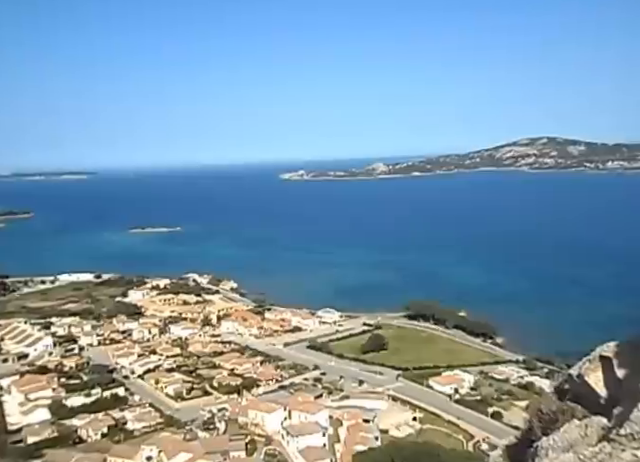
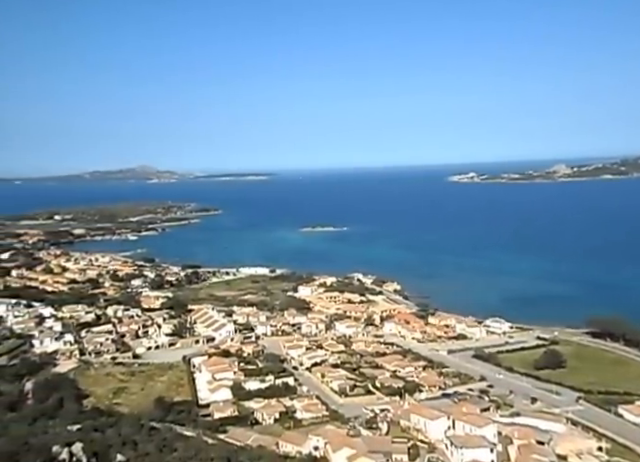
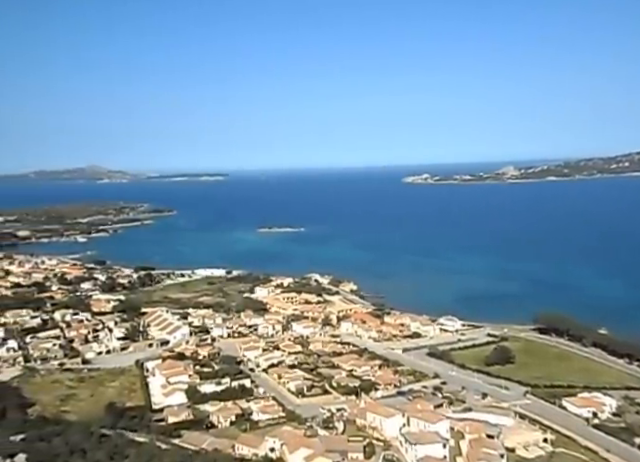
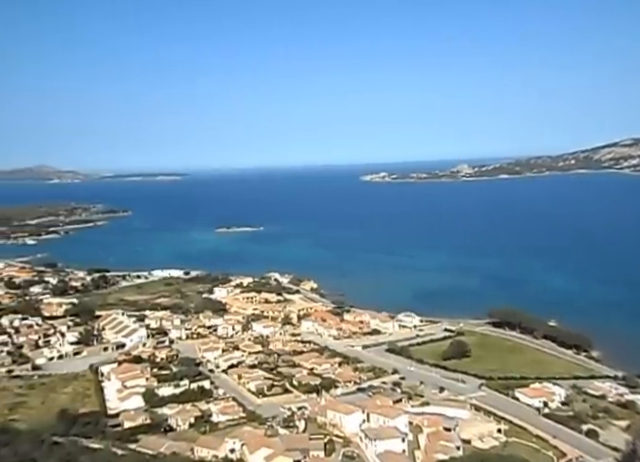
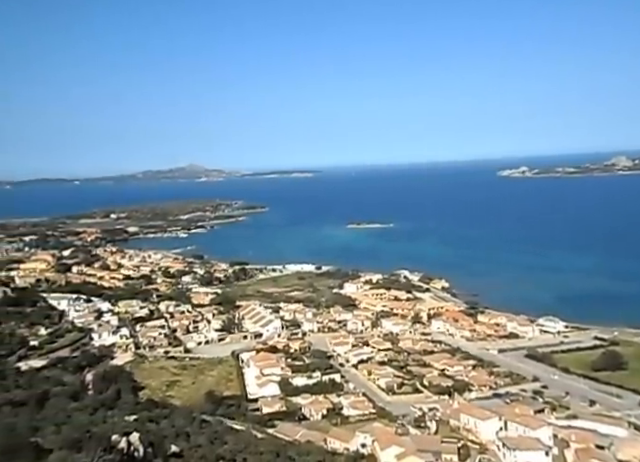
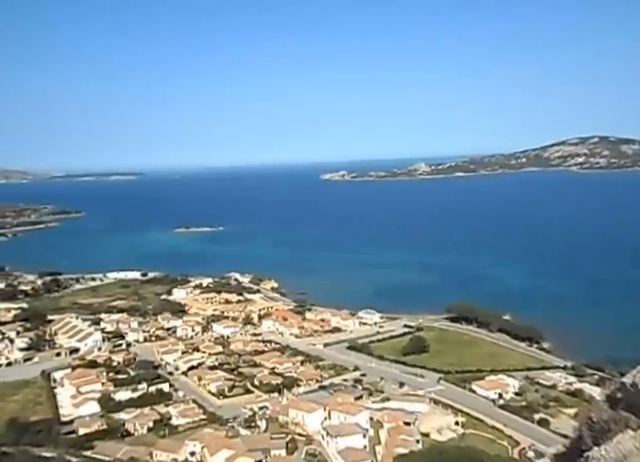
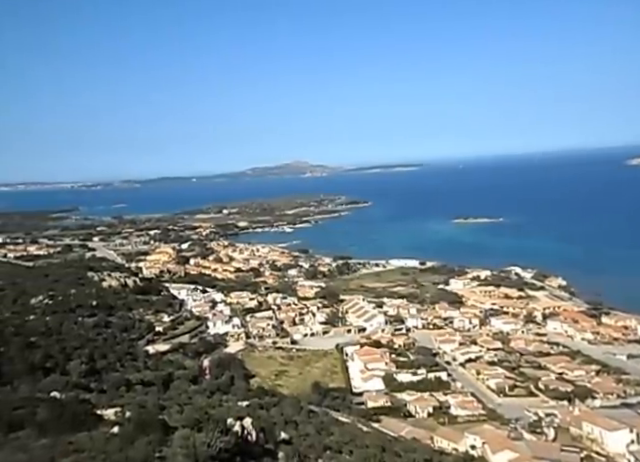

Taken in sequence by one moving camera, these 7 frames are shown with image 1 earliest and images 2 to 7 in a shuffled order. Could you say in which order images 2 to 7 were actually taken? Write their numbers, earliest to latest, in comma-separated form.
6, 4, 3, 2, 5, 7
